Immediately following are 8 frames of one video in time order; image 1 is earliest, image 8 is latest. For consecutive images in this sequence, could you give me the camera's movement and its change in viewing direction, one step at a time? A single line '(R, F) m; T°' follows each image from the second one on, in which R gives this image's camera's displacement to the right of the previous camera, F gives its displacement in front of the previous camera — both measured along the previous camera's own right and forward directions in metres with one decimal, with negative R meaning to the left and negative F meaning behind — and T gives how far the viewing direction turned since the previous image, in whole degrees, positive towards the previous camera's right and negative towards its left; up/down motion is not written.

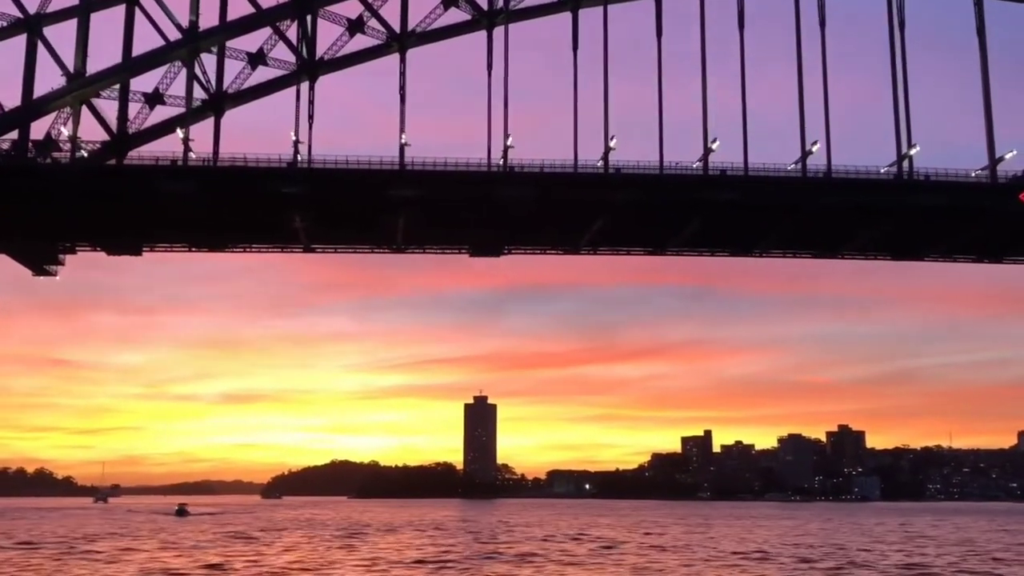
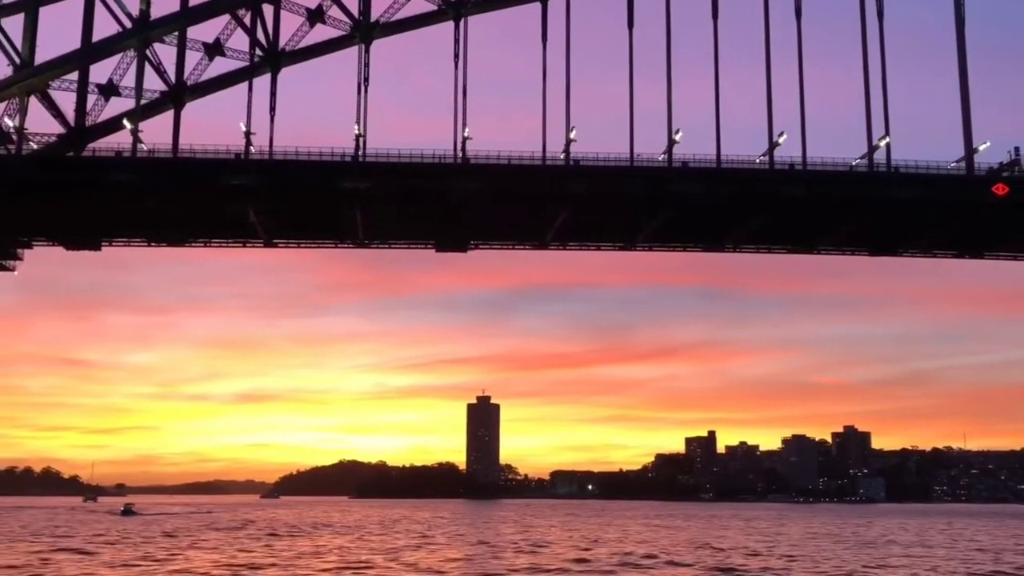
(+2.2, +1.0) m; -1°
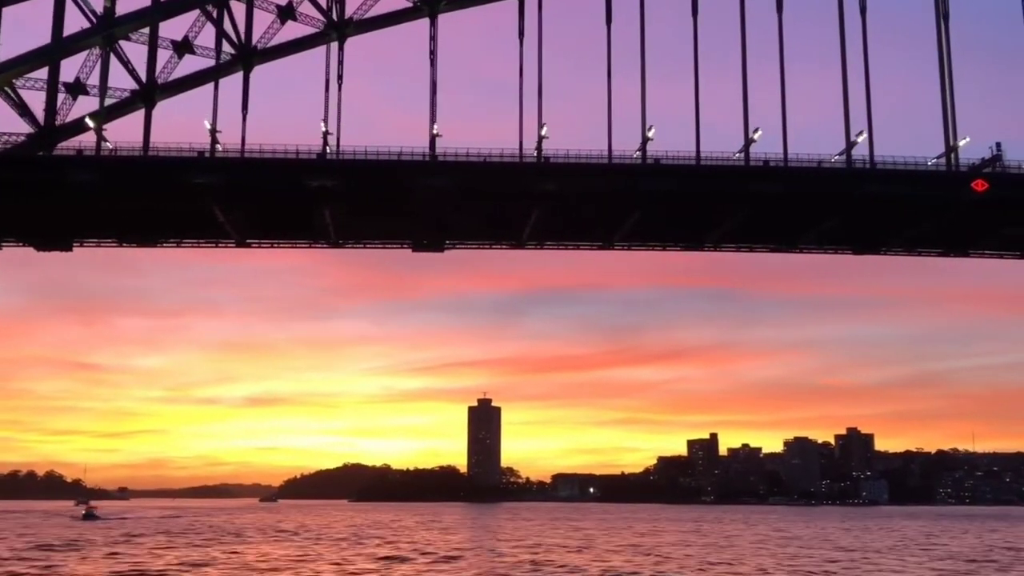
(+1.4, +0.7) m; 0°
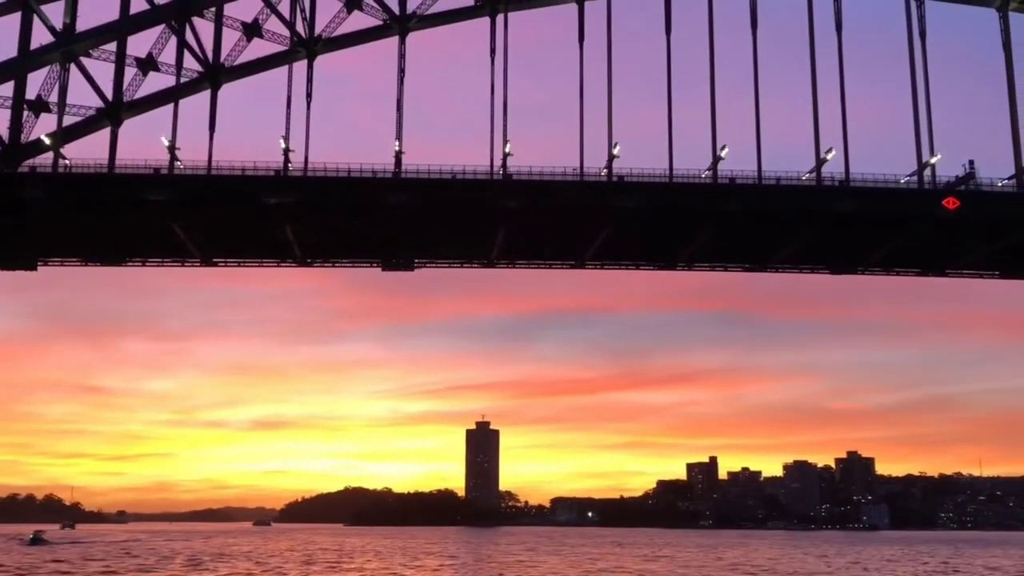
(+1.6, +0.7) m; 0°
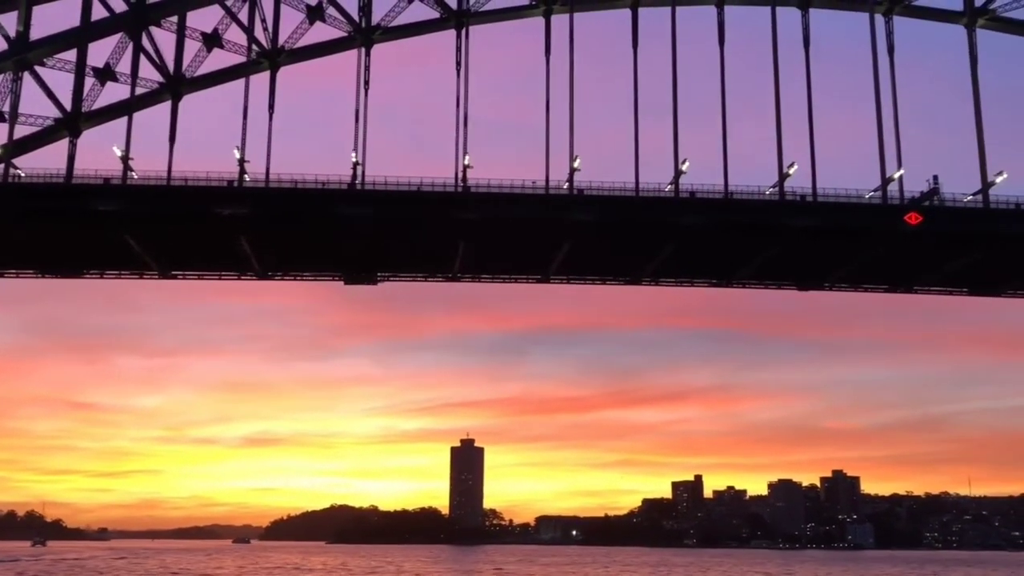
(+1.3, +0.5) m; +1°
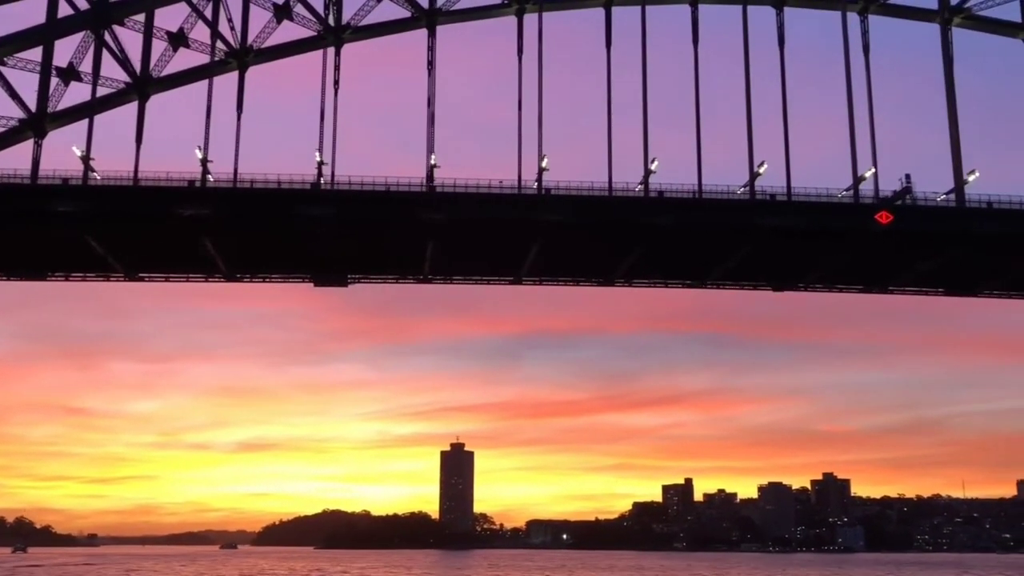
(+1.0, +0.5) m; 0°
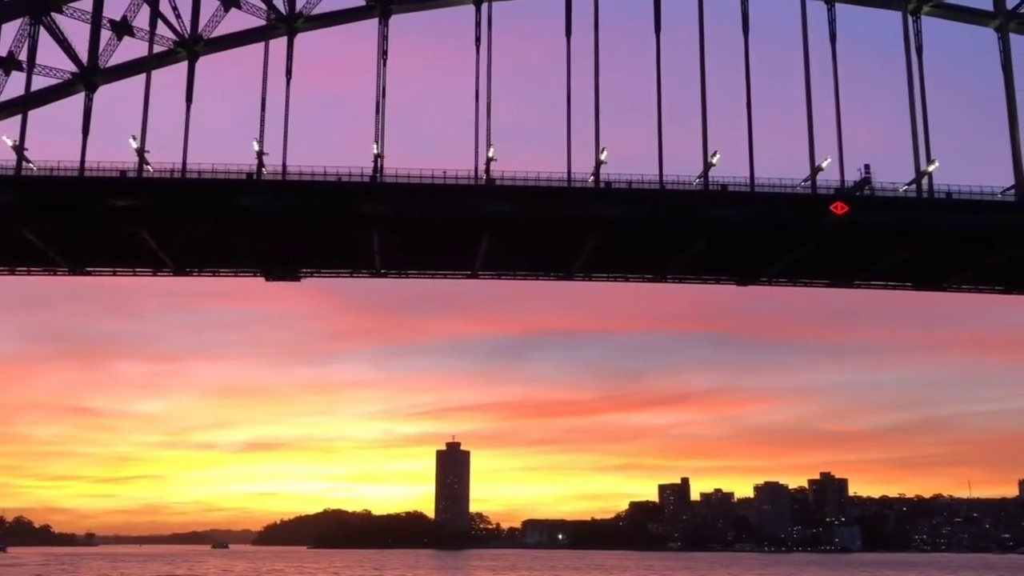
(+2.3, +1.0) m; 0°
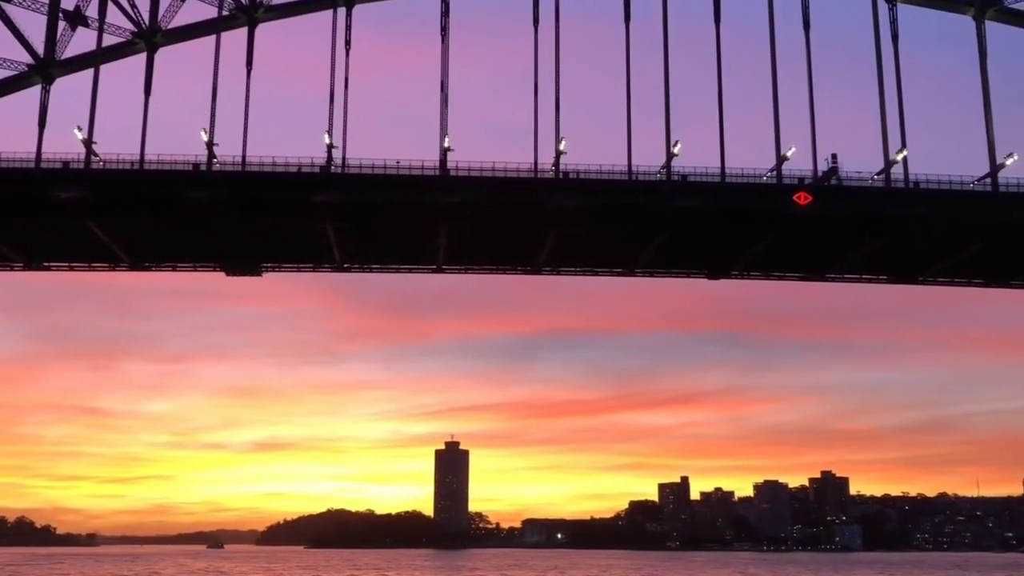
(+1.8, +0.9) m; 0°
